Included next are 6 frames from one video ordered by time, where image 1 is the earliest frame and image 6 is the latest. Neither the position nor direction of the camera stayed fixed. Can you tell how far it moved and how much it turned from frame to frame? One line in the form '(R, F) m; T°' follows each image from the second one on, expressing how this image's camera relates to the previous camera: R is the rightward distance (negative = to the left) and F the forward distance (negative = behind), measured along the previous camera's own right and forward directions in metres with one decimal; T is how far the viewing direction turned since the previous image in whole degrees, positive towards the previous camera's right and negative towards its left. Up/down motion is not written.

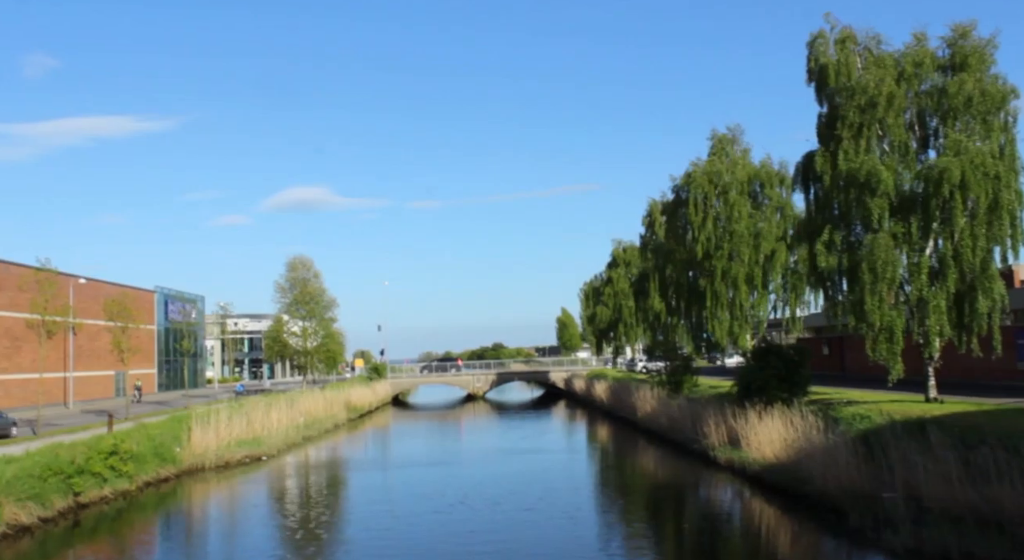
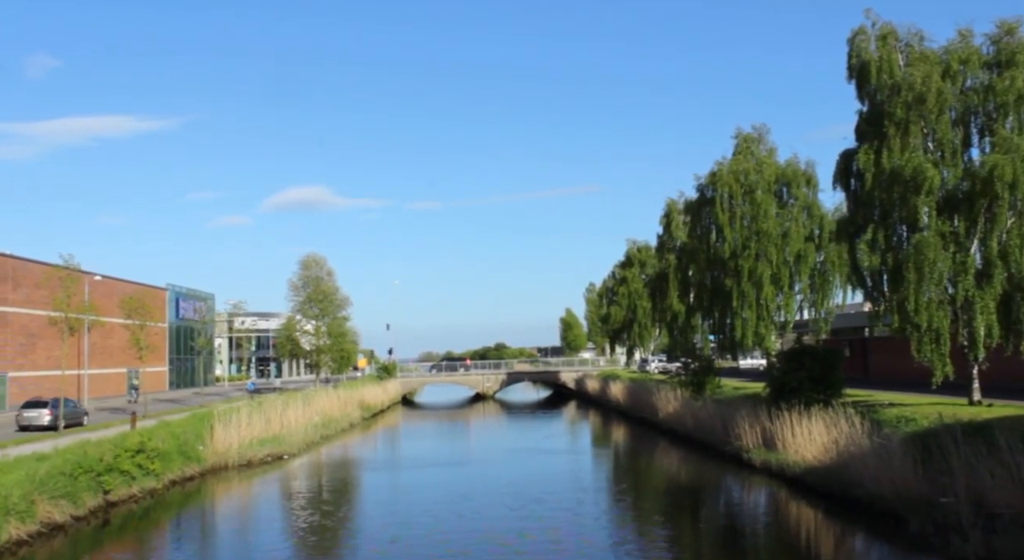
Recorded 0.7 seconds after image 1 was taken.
(-0.7, +0.3) m; 0°
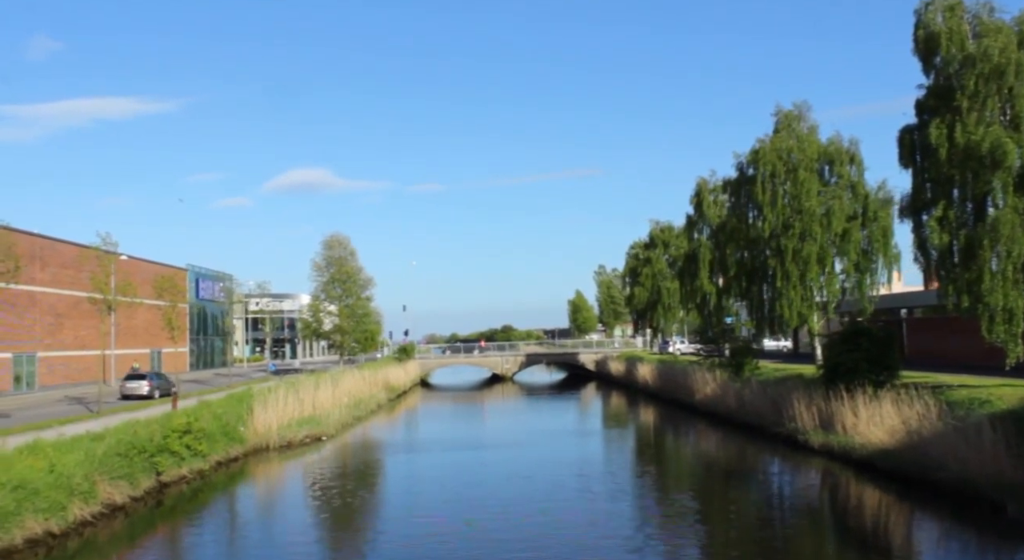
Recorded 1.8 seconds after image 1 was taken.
(-1.1, +0.4) m; 0°
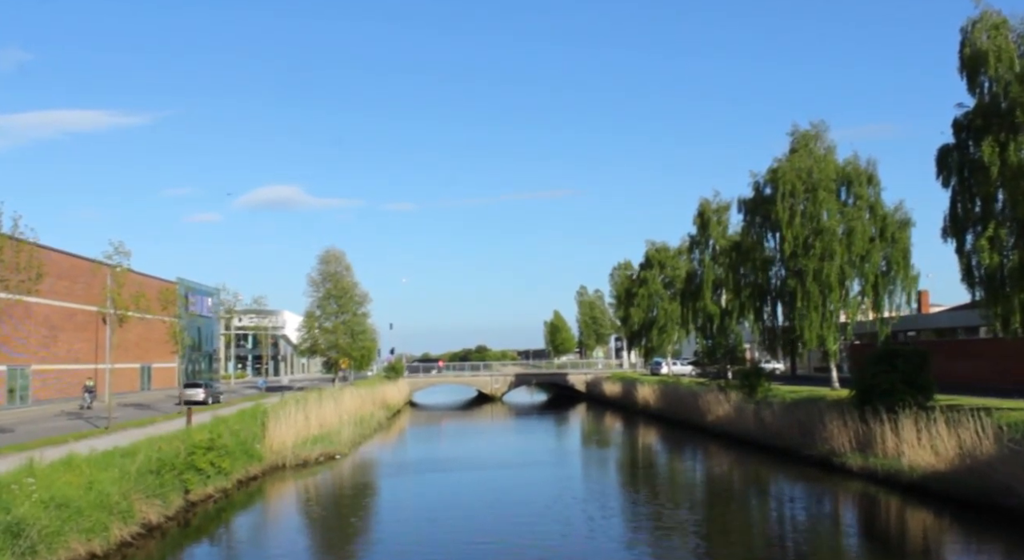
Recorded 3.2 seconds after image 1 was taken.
(-1.4, +0.5) m; +2°
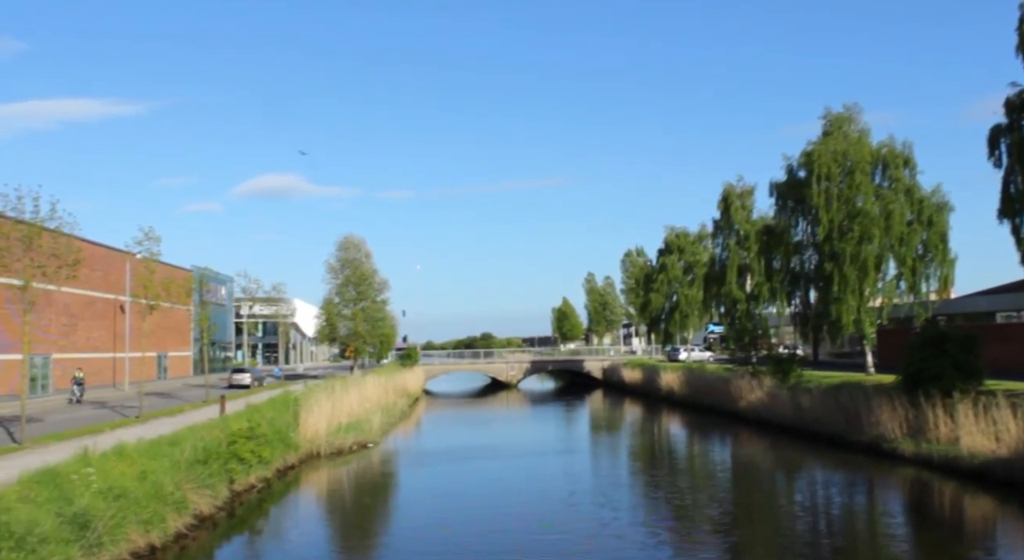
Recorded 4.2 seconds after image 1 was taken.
(-0.9, +0.4) m; 0°
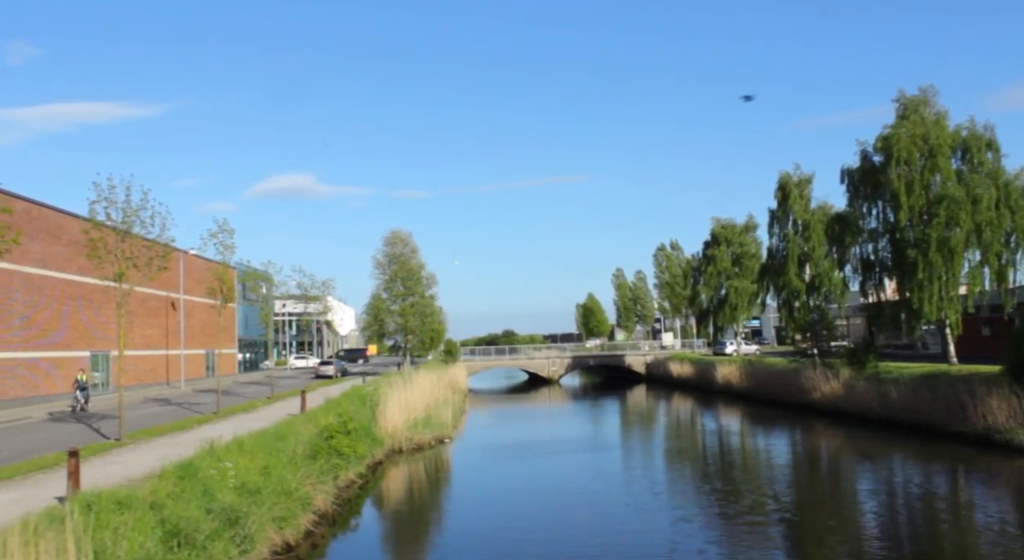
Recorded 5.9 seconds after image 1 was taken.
(-1.7, +0.6) m; -1°
